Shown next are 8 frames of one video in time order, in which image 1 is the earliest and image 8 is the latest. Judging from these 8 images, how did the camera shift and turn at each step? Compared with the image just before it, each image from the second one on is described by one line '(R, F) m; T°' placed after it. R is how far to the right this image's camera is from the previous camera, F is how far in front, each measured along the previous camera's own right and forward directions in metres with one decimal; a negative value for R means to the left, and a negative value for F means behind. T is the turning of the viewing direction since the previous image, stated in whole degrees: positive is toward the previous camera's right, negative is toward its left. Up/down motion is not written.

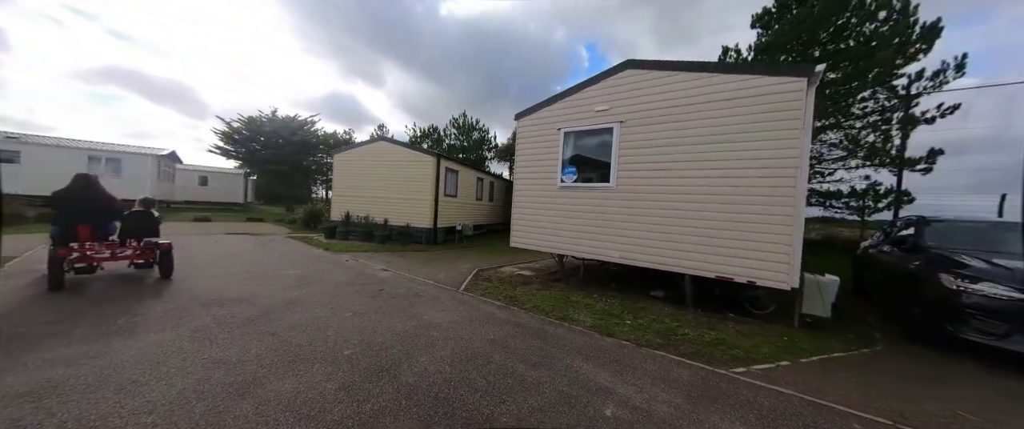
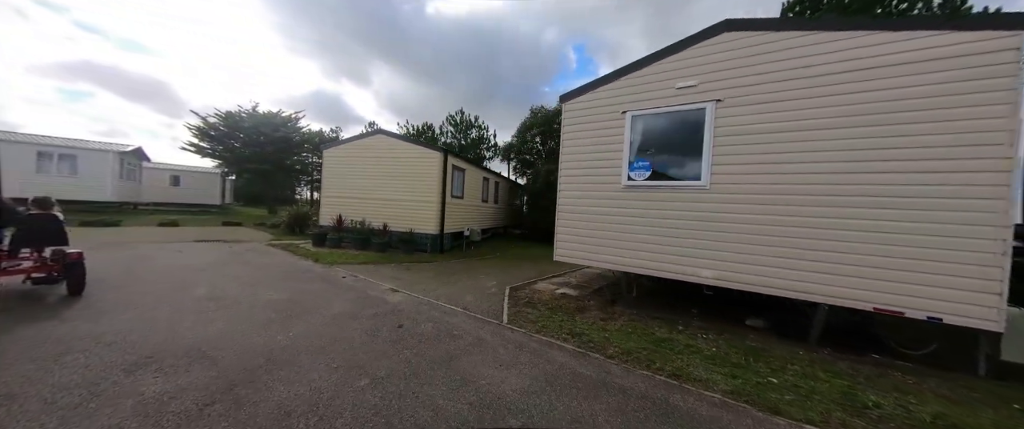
(-1.1, +1.5) m; +2°
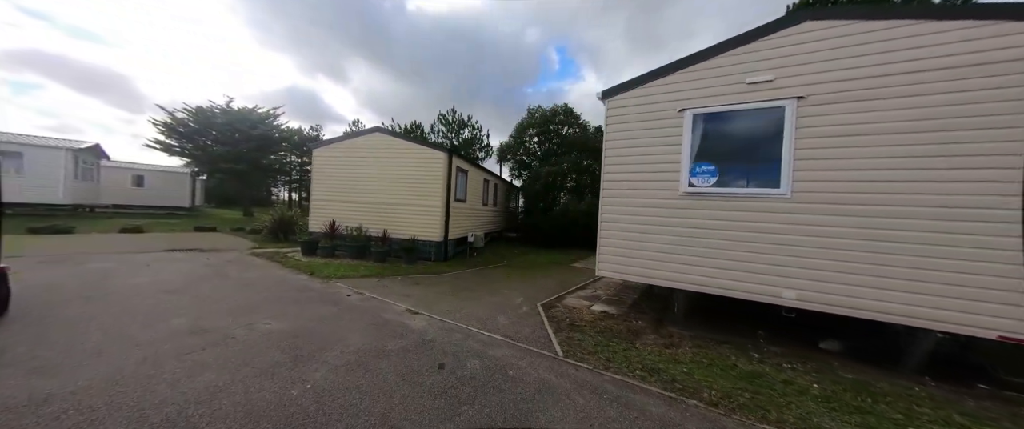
(-1.0, +0.7) m; +3°
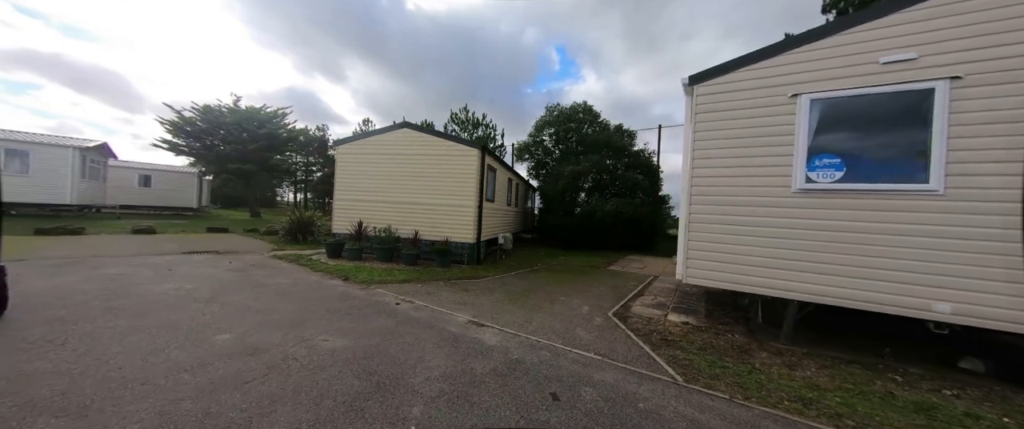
(-1.2, +0.6) m; 0°
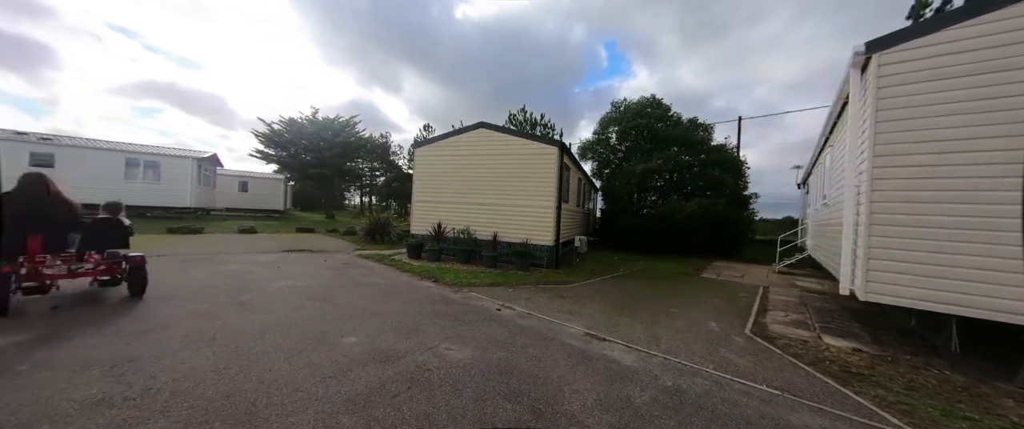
(-1.2, +0.4) m; -8°
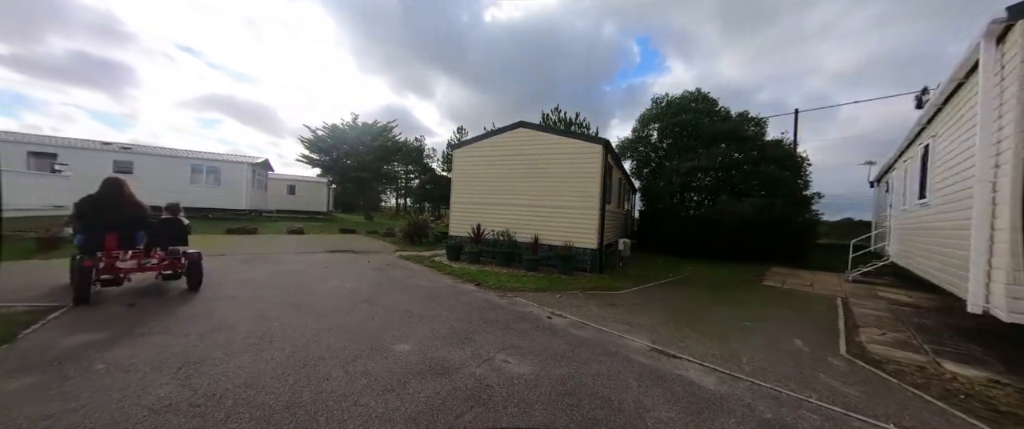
(-0.4, +0.3) m; -5°
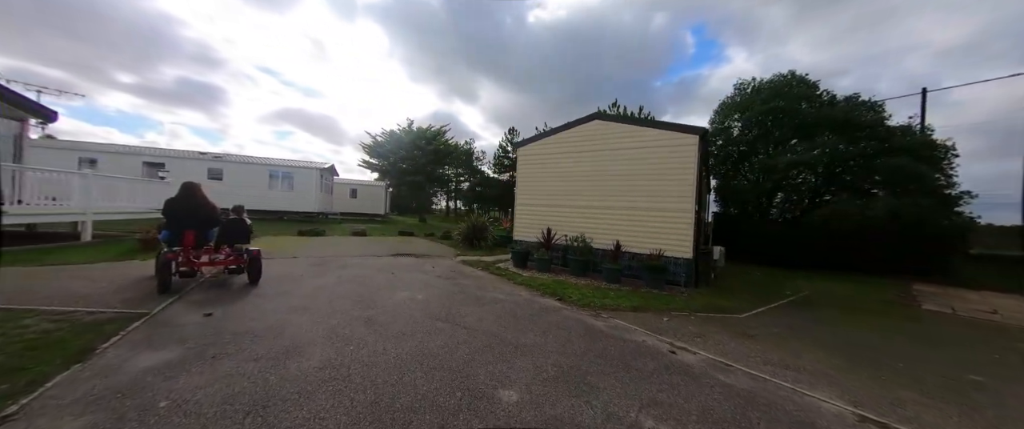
(-0.9, +0.8) m; -8°
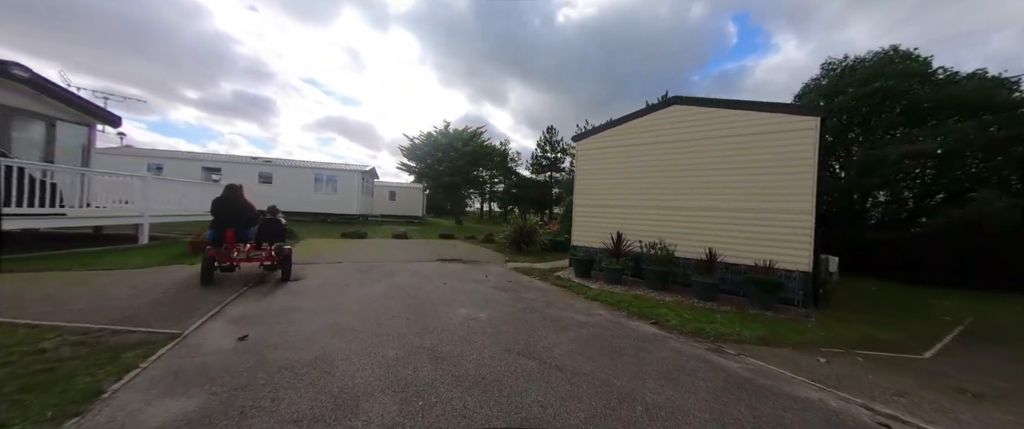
(-0.8, +0.9) m; -6°
